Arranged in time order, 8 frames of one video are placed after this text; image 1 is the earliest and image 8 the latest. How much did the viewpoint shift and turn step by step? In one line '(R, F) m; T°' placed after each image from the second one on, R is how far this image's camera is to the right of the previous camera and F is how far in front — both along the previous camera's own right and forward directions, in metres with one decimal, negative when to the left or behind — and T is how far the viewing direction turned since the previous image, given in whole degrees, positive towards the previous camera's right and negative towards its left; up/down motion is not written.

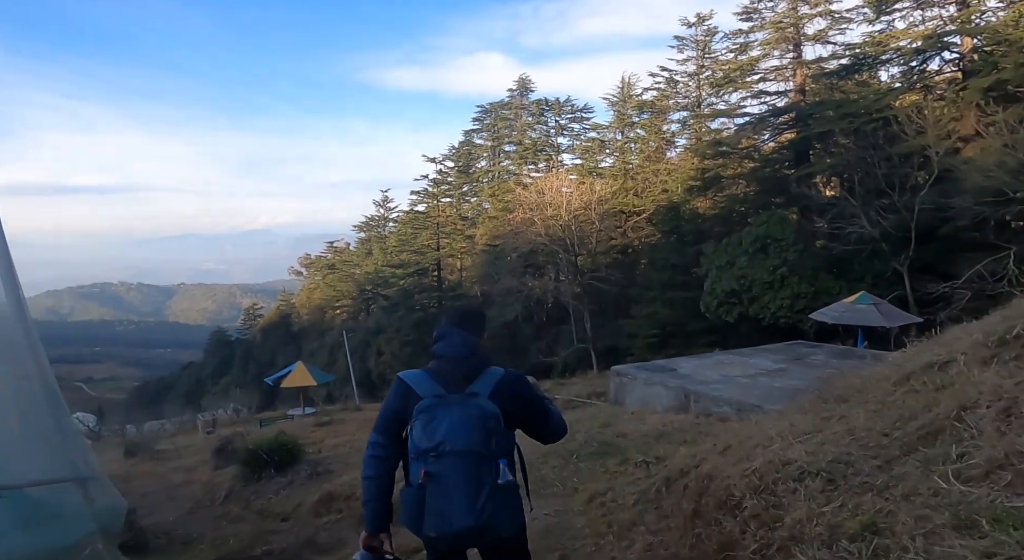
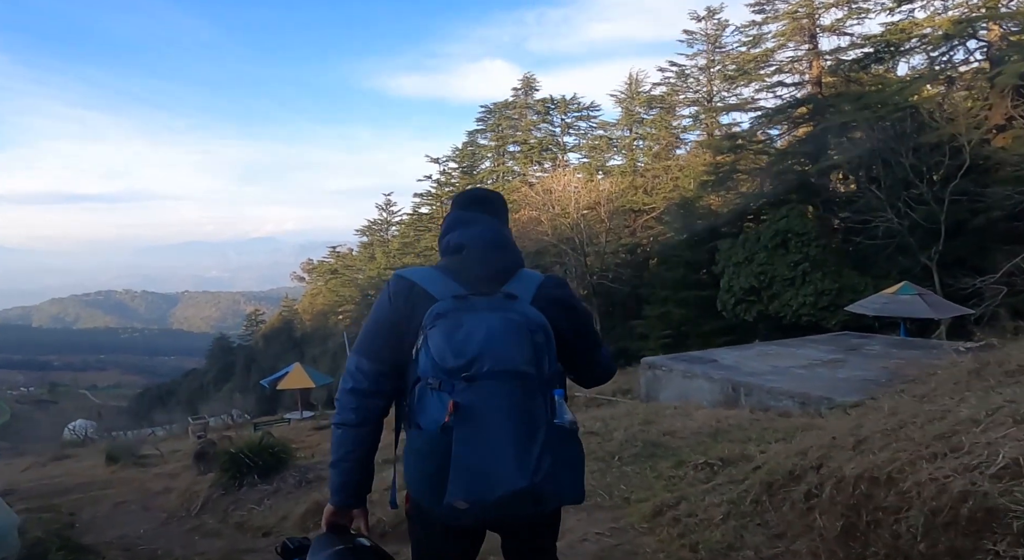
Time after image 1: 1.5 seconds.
(-0.1, +0.9) m; 0°
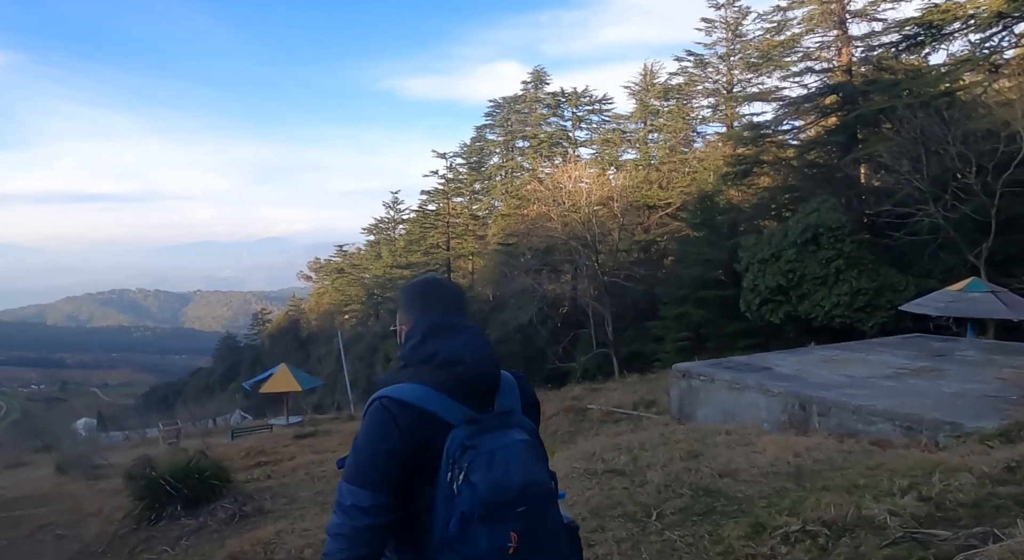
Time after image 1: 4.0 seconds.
(+0.1, +1.3) m; -1°
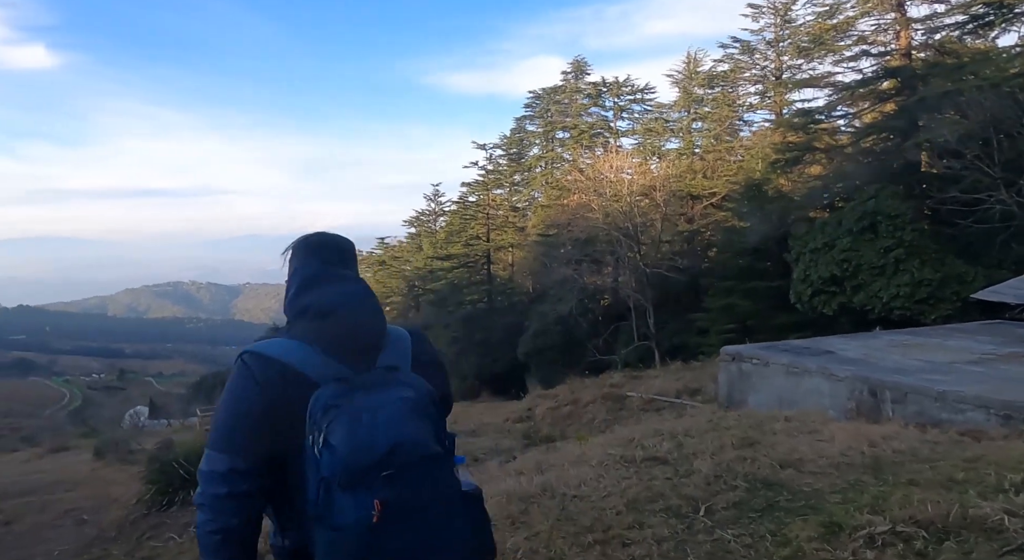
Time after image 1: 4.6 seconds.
(+0.1, +0.4) m; -3°
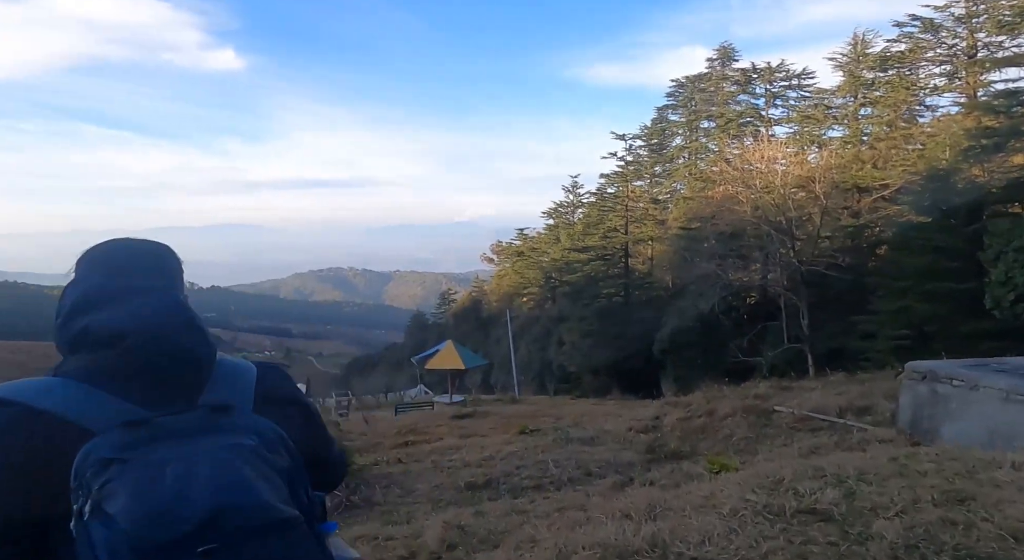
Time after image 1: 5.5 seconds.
(+0.1, +0.7) m; -11°
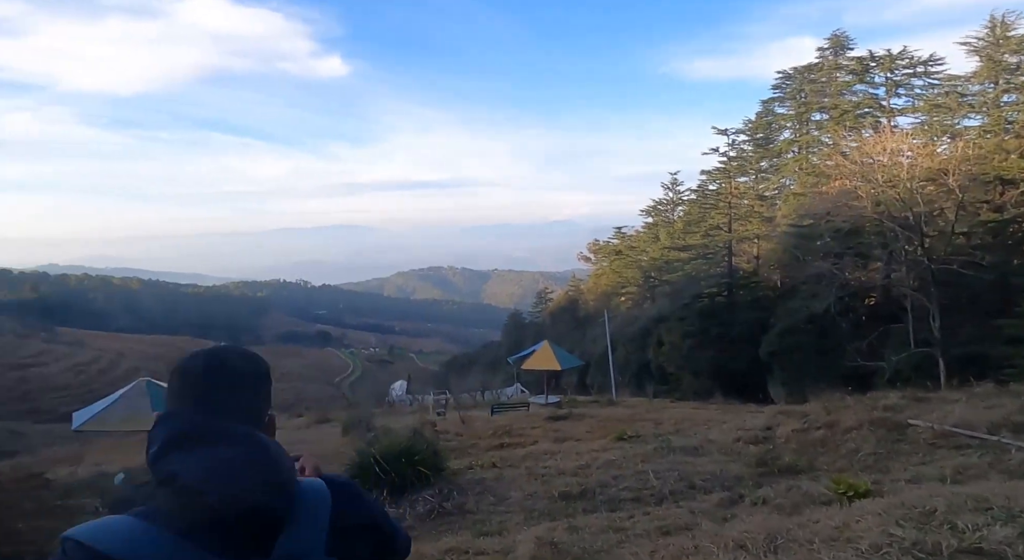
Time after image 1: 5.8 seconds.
(0.0, +0.2) m; -7°
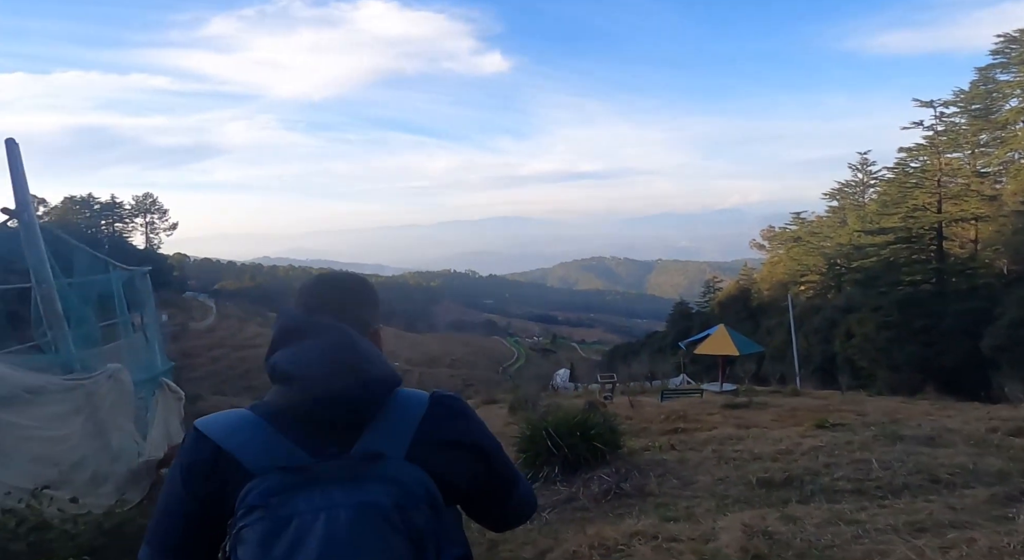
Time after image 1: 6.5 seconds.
(-0.1, +0.5) m; -13°
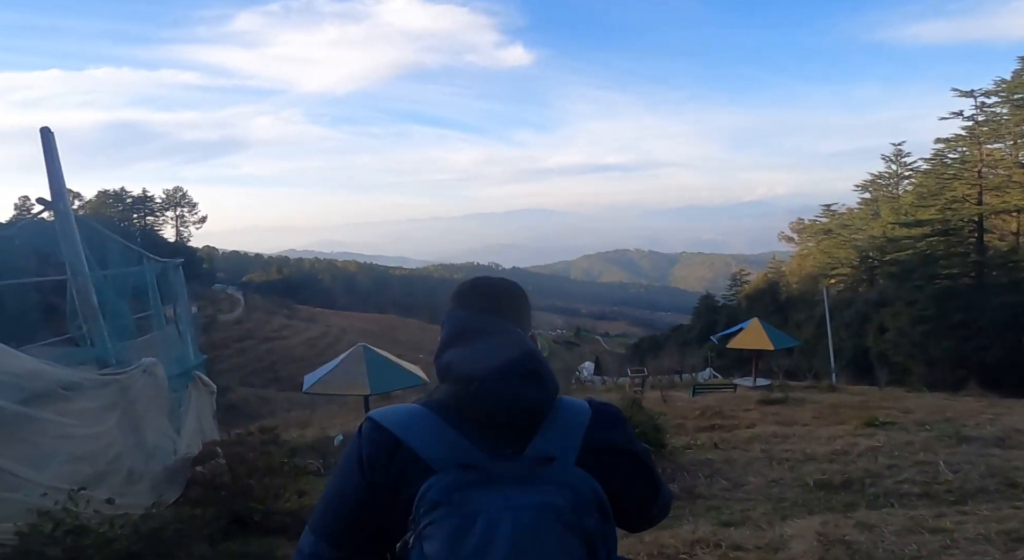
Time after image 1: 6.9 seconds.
(-0.1, +0.2) m; -2°
